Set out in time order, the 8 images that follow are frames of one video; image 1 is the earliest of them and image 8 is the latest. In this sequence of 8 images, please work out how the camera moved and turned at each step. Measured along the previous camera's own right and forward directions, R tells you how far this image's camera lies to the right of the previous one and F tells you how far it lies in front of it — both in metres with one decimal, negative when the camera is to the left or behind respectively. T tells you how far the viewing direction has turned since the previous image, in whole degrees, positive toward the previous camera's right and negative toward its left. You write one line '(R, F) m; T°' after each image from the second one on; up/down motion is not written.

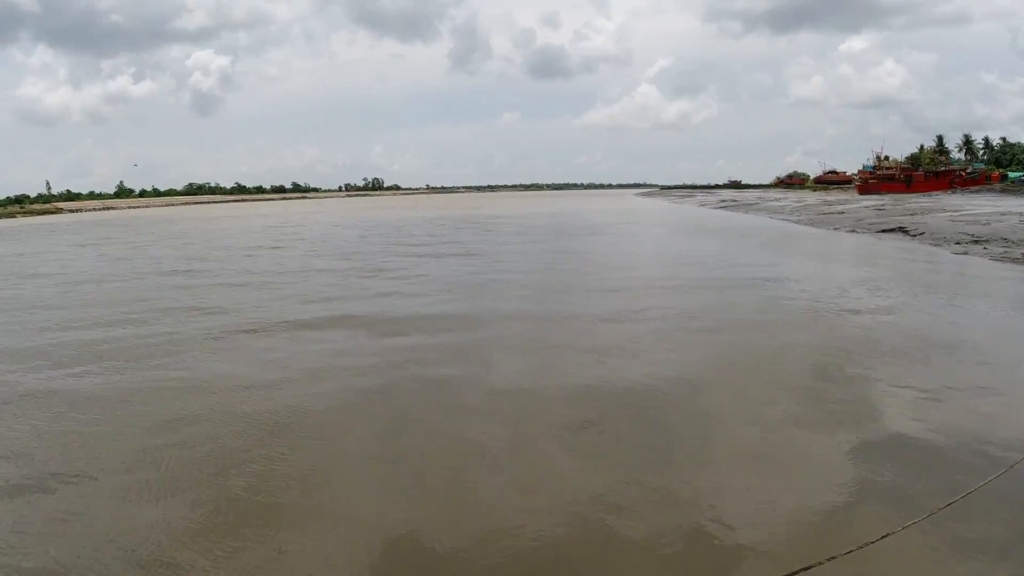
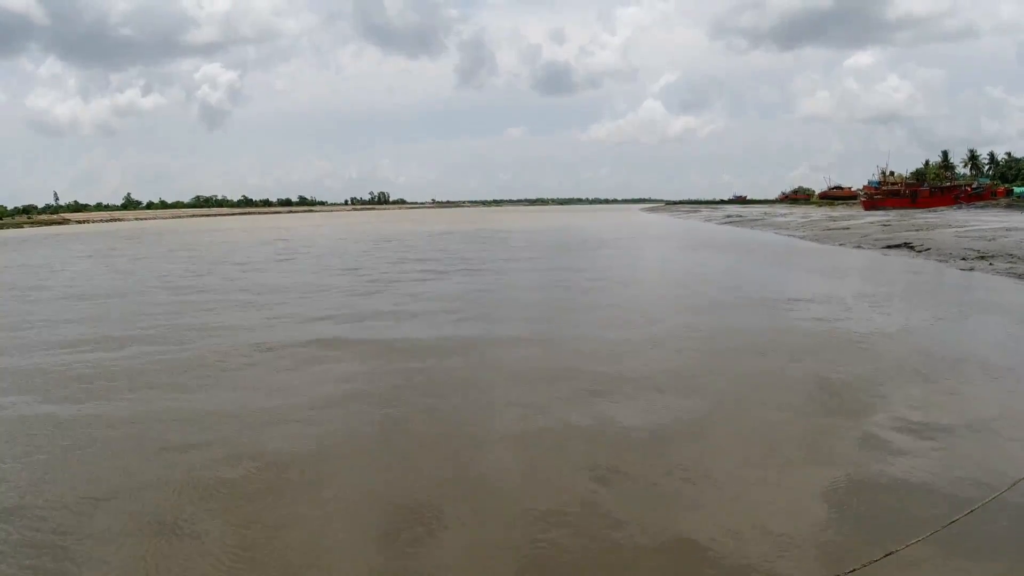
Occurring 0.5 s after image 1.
(-1.0, -1.6) m; -1°
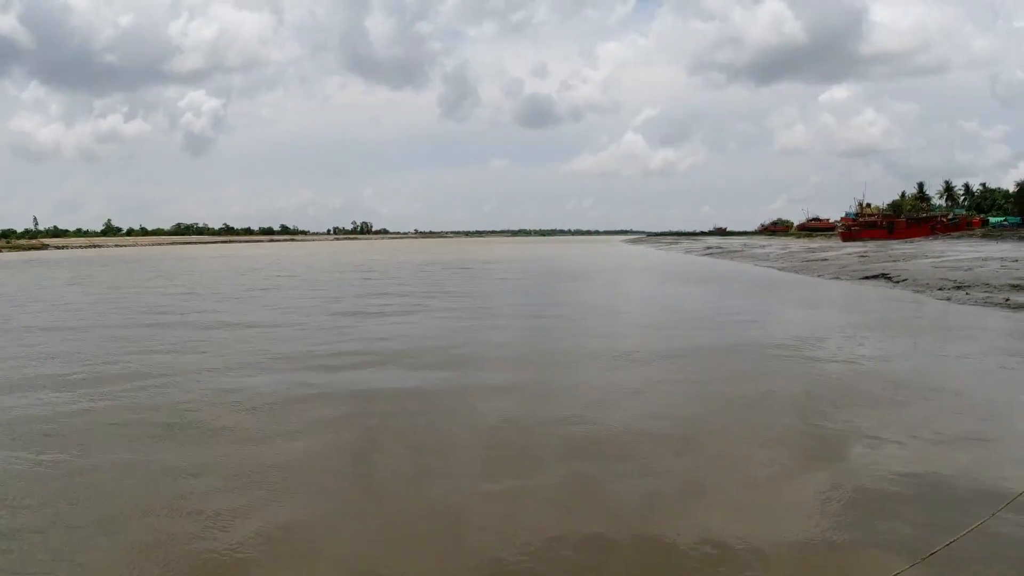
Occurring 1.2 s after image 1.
(0.0, +0.6) m; +1°
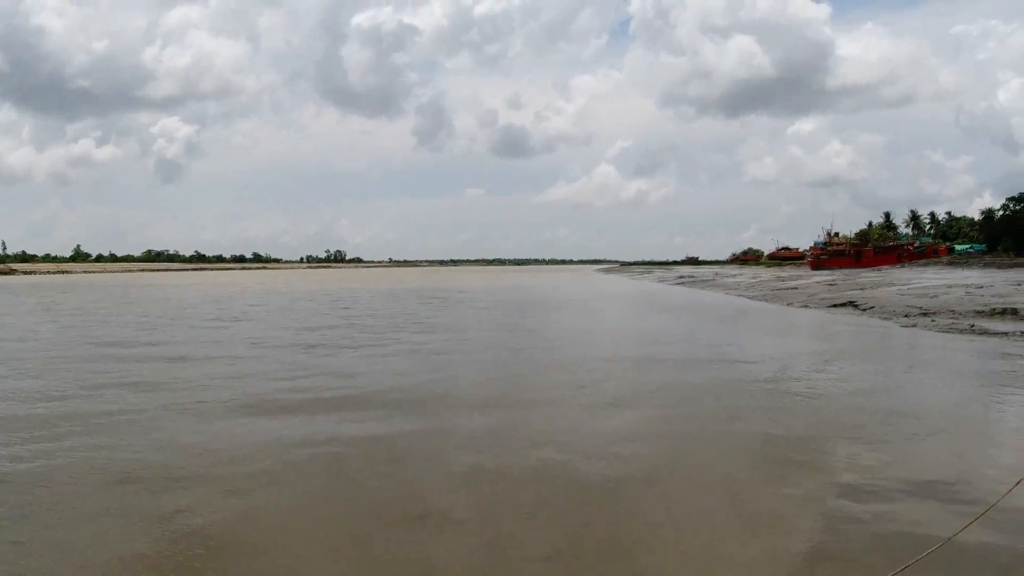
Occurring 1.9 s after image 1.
(-0.2, +0.3) m; +2°
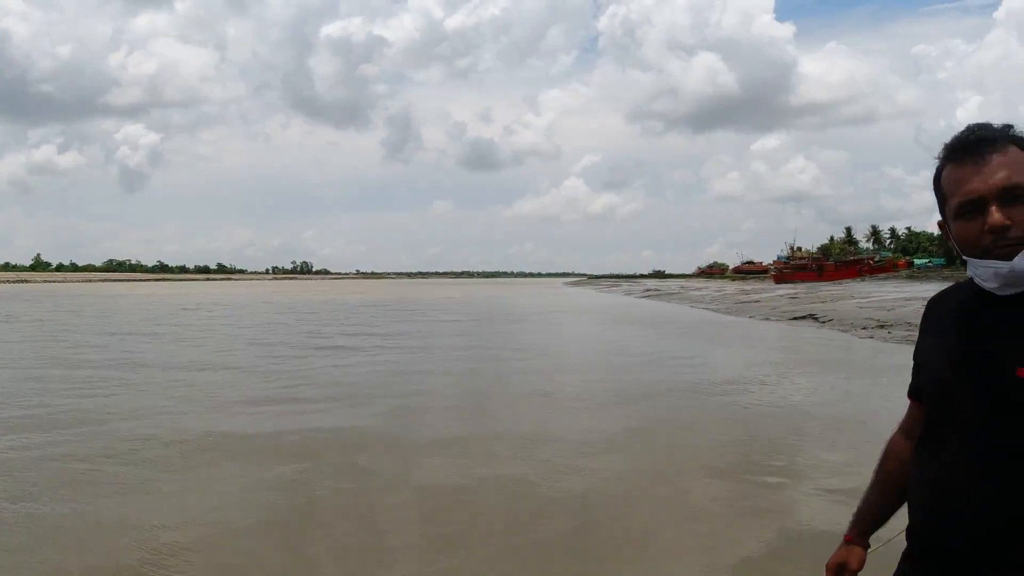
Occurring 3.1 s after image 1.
(-0.4, 0.0) m; +3°
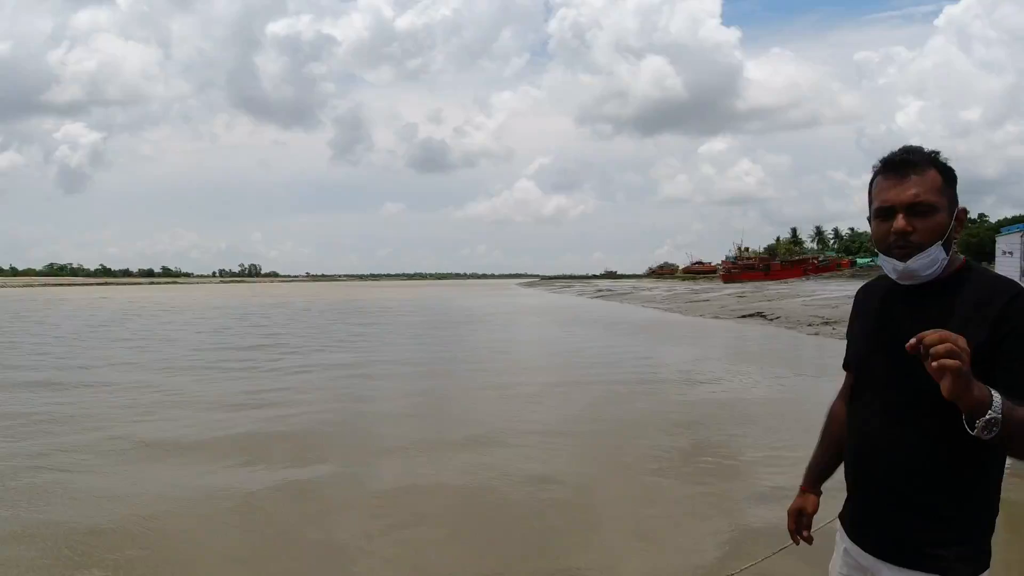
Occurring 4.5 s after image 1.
(-0.2, +0.1) m; +4°
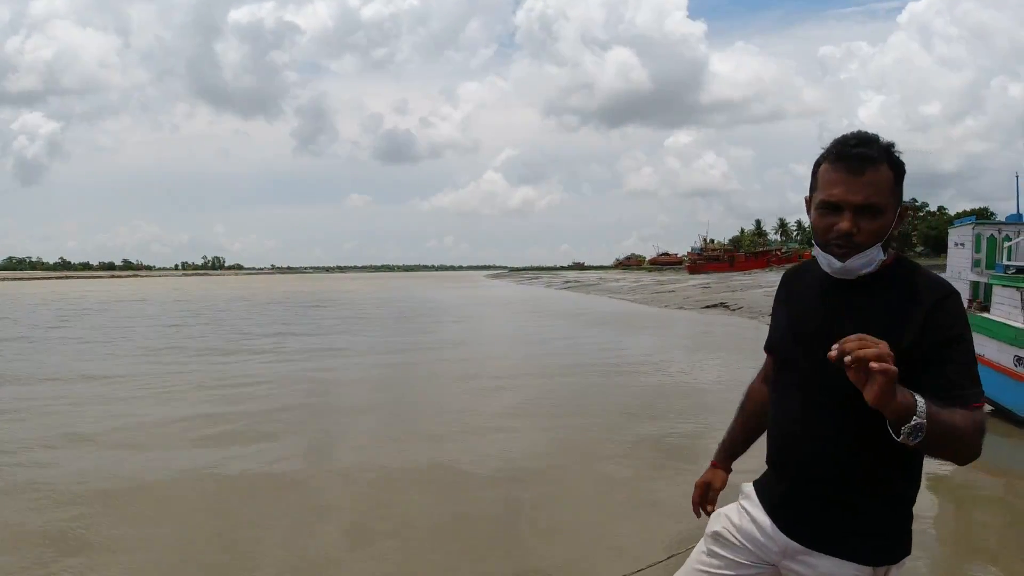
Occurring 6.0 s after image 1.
(-0.2, +0.2) m; +3°
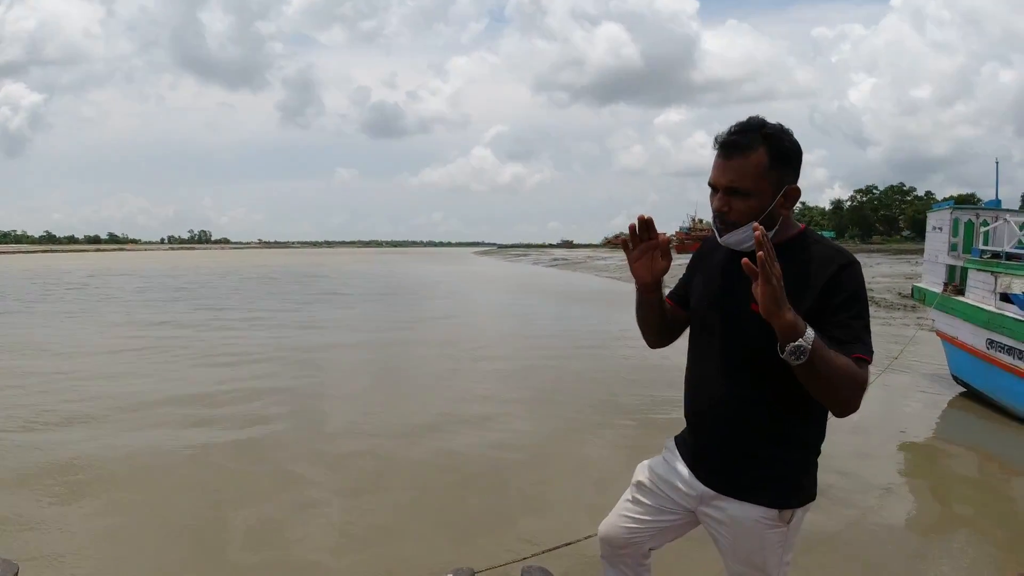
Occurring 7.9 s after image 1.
(0.0, -0.2) m; +1°
